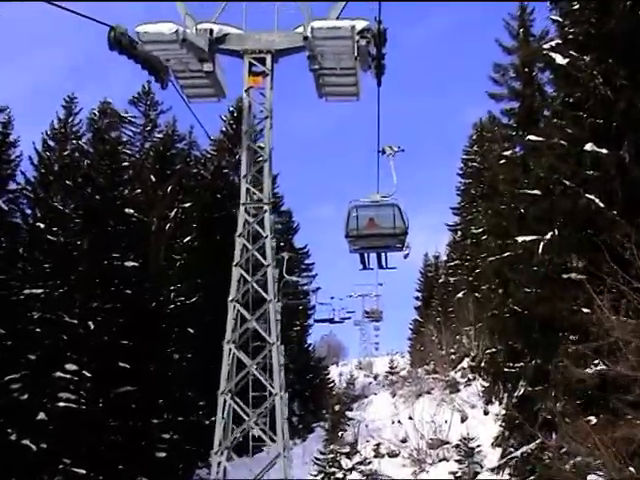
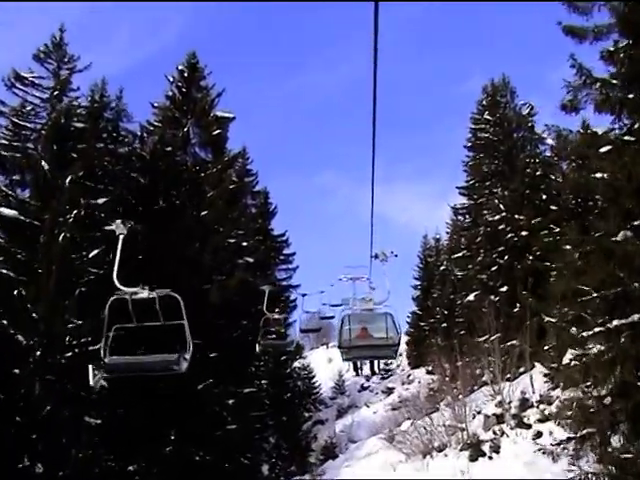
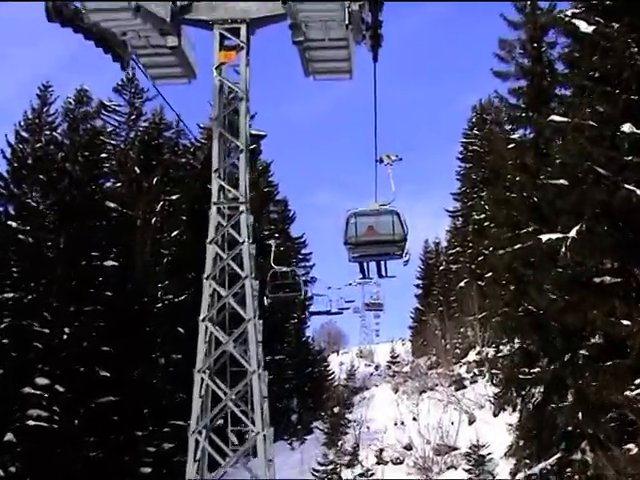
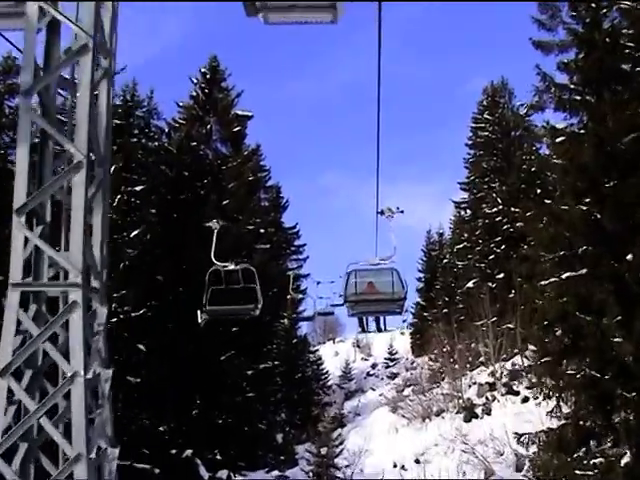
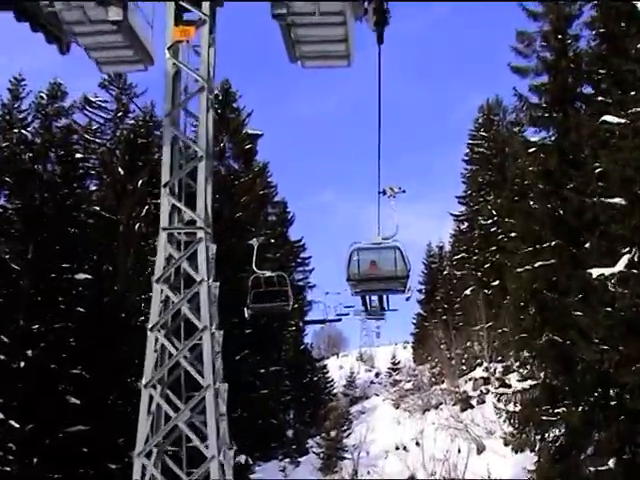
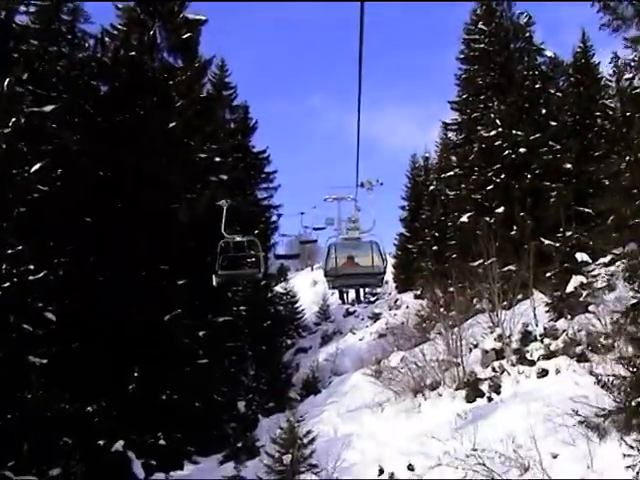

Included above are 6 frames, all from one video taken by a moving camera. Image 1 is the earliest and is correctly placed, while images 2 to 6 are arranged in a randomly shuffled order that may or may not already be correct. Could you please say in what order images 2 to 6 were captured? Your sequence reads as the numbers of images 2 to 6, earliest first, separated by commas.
3, 5, 4, 2, 6
